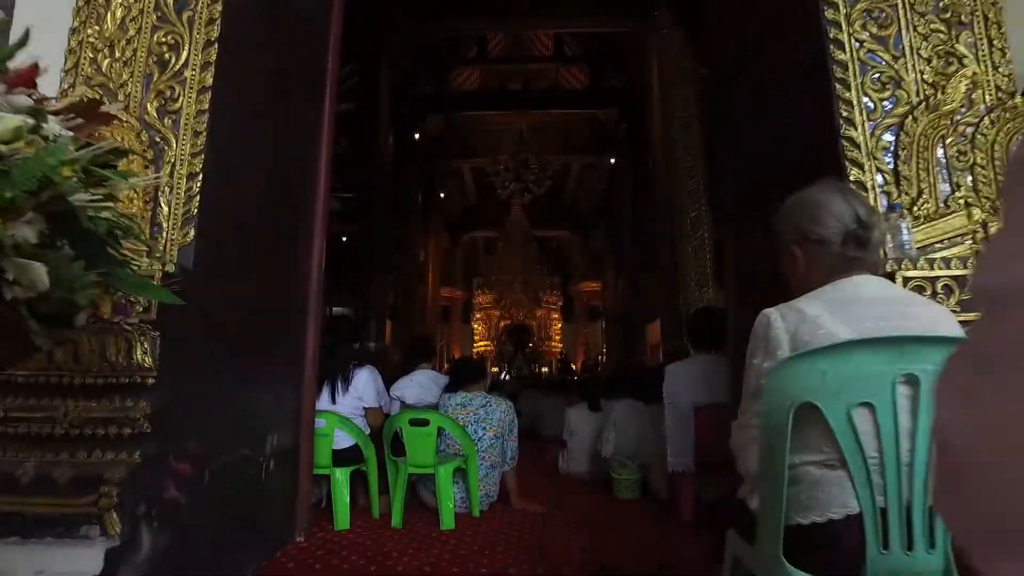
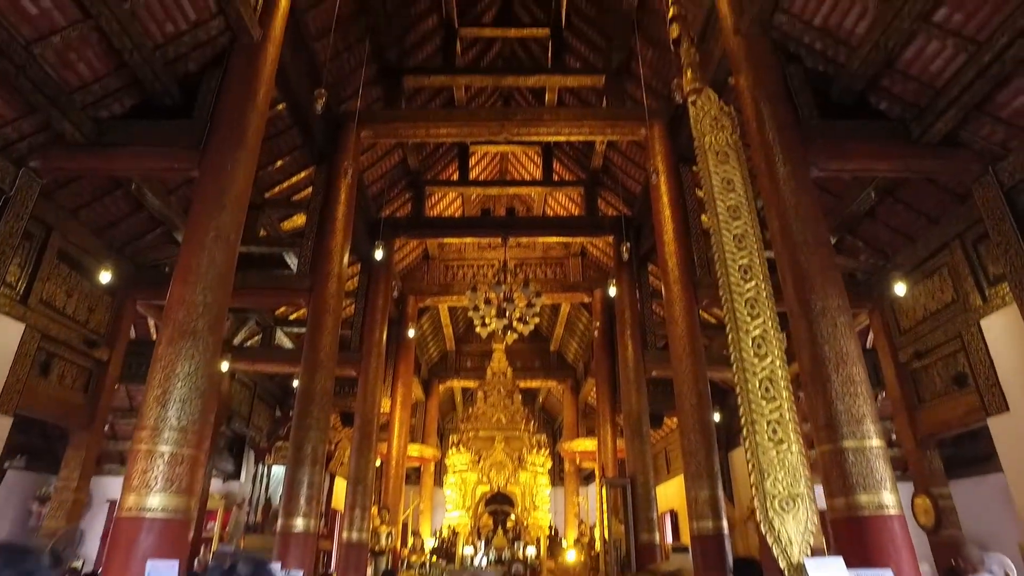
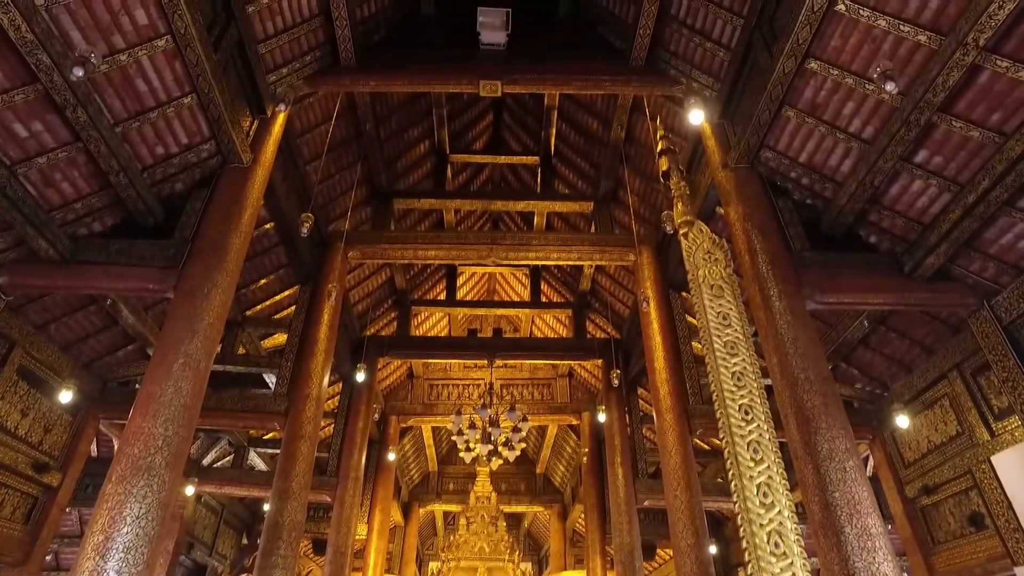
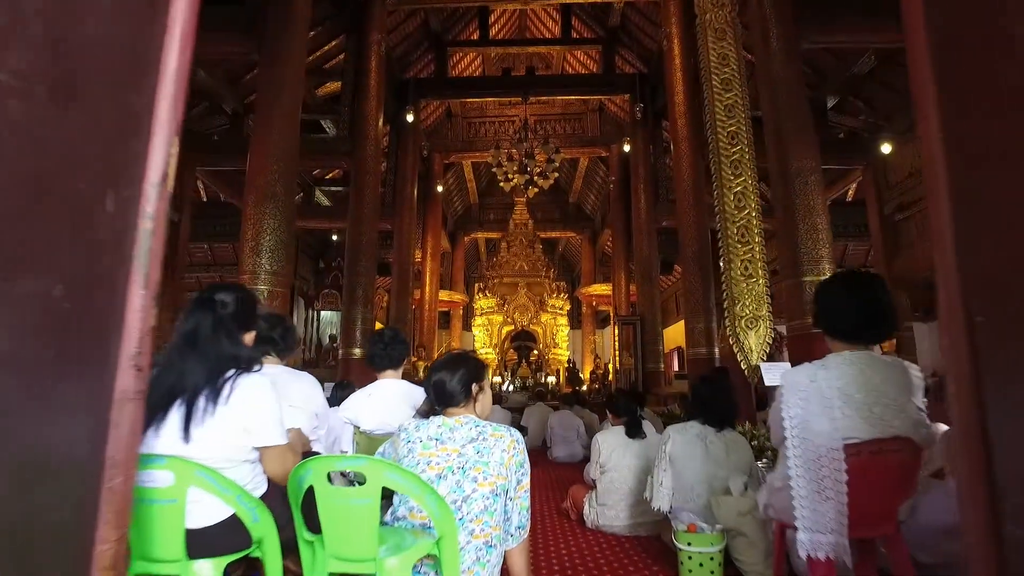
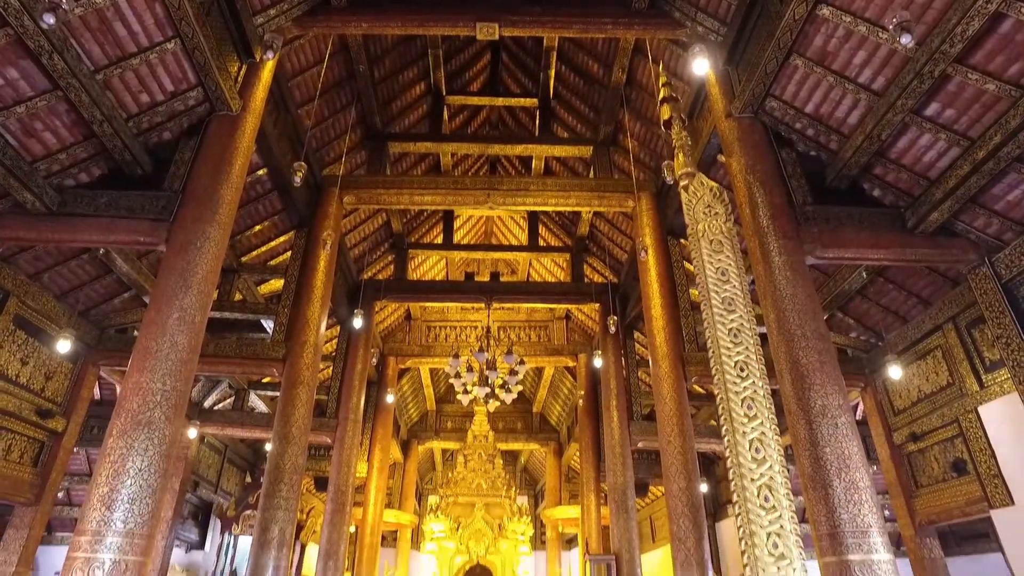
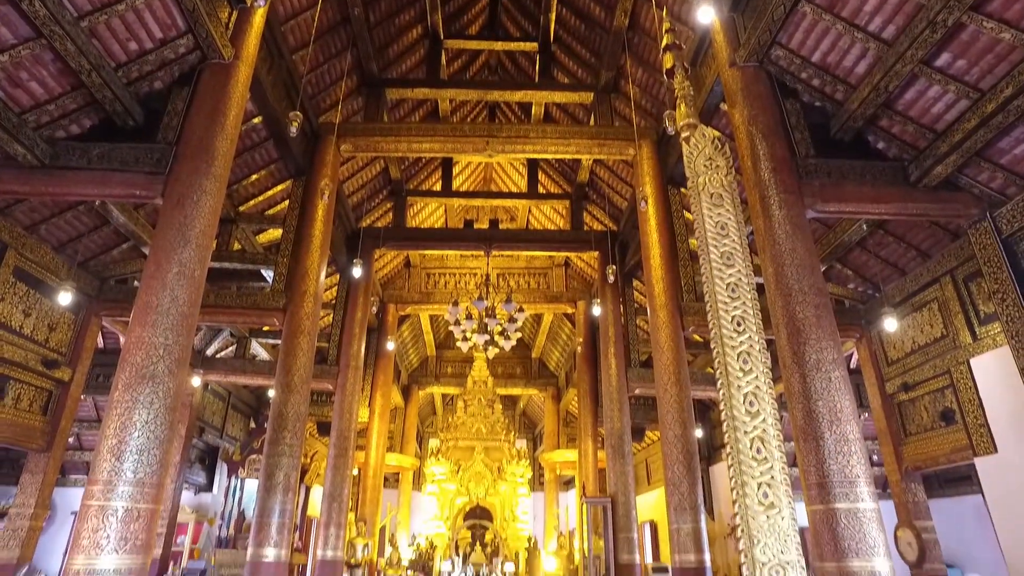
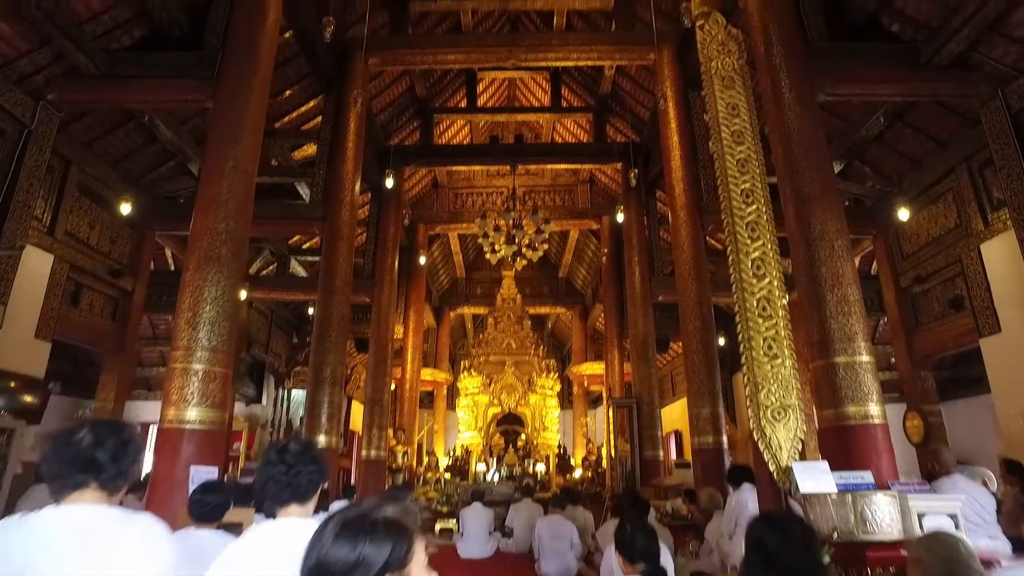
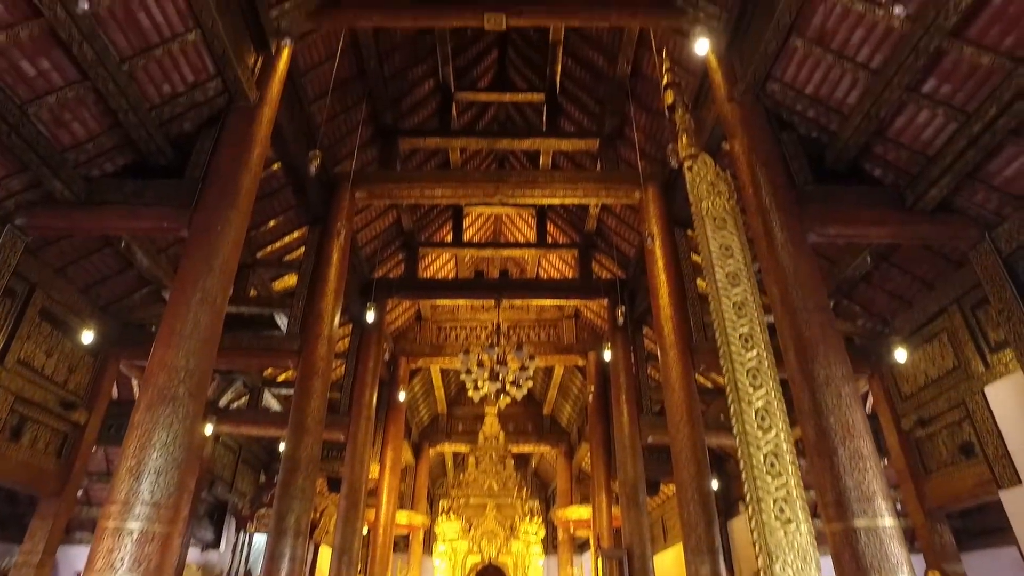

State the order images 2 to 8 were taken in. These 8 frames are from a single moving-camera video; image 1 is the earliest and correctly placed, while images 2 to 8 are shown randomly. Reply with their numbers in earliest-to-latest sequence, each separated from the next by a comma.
4, 7, 2, 8, 3, 5, 6
